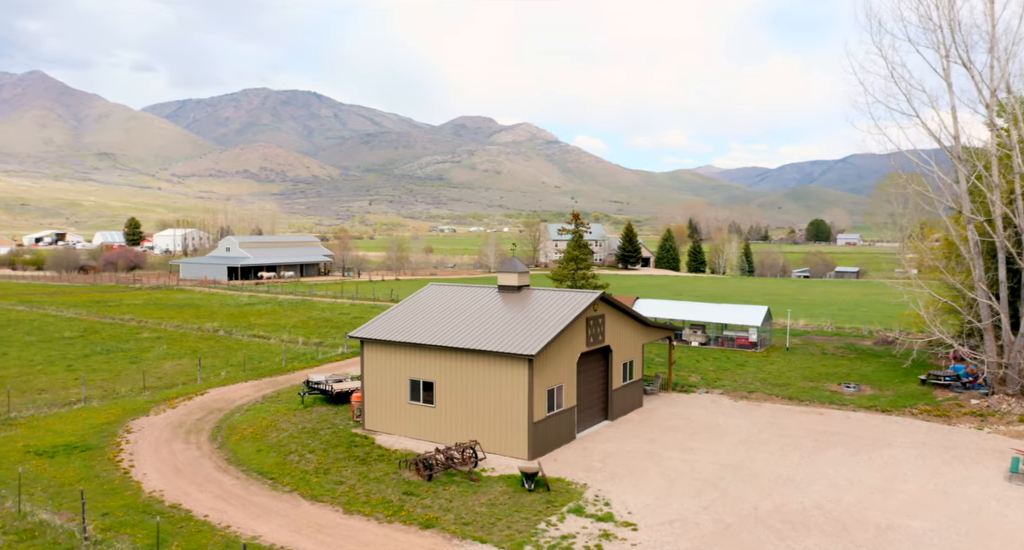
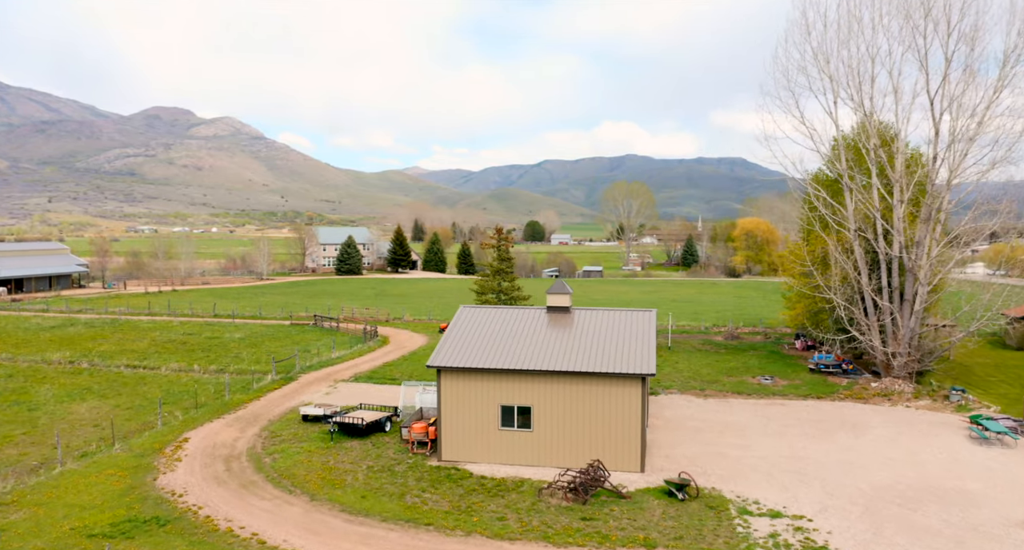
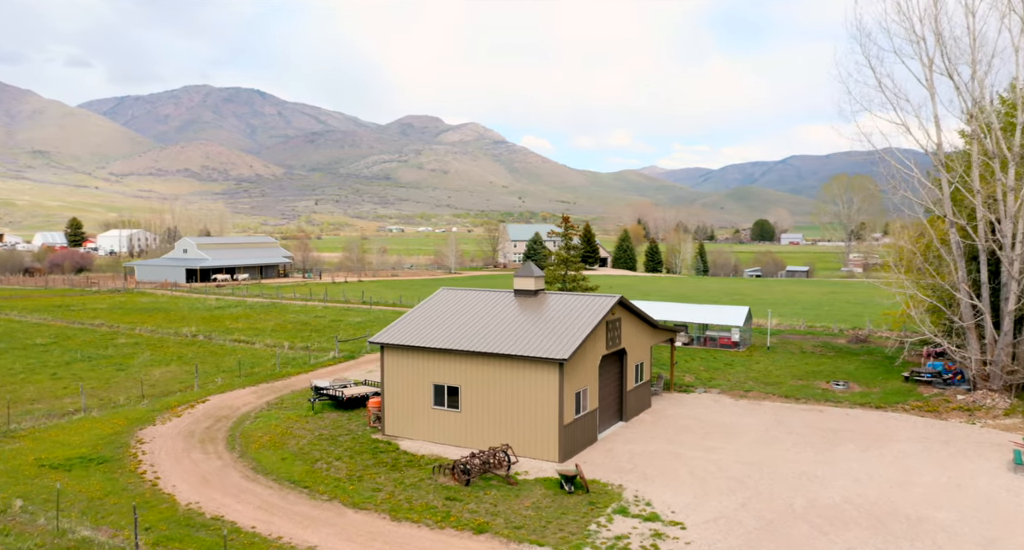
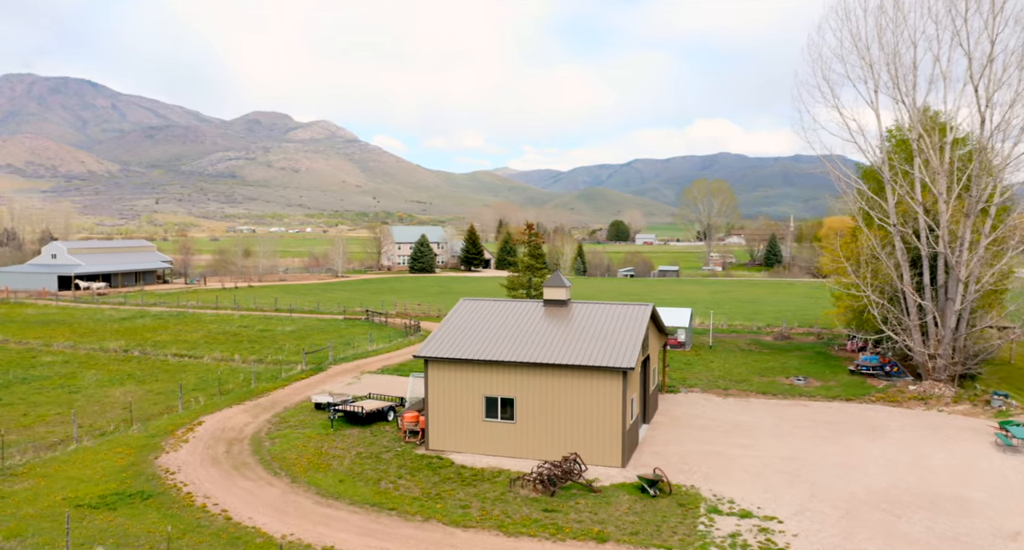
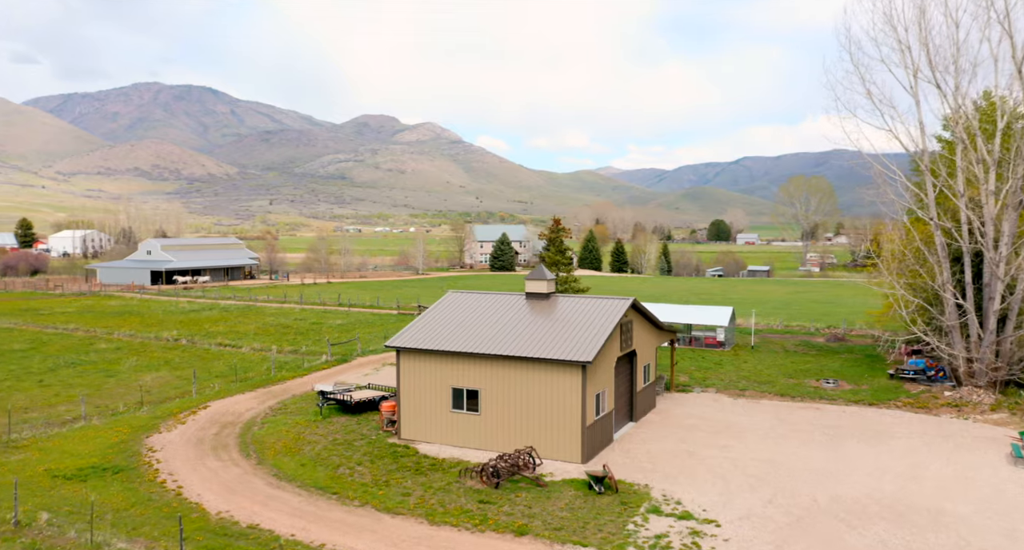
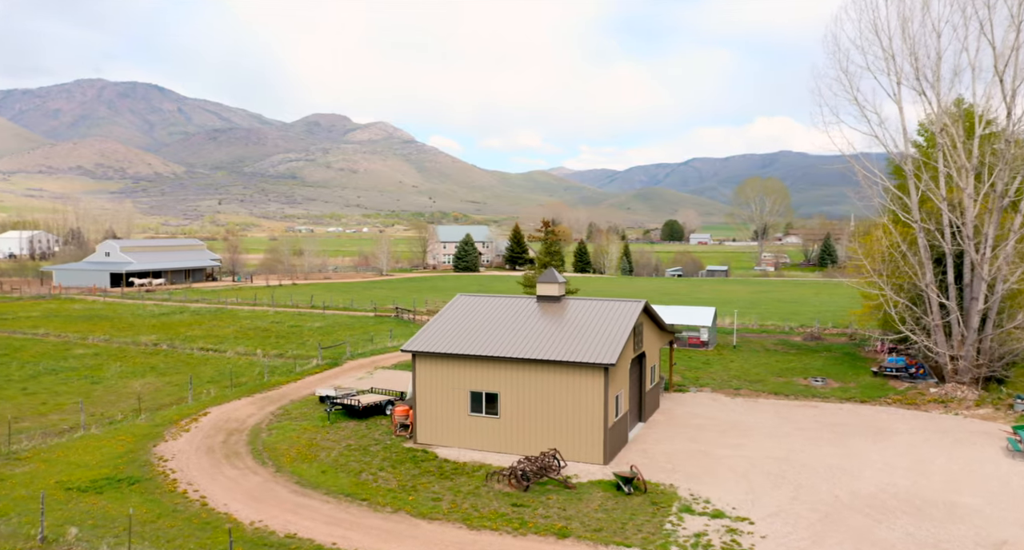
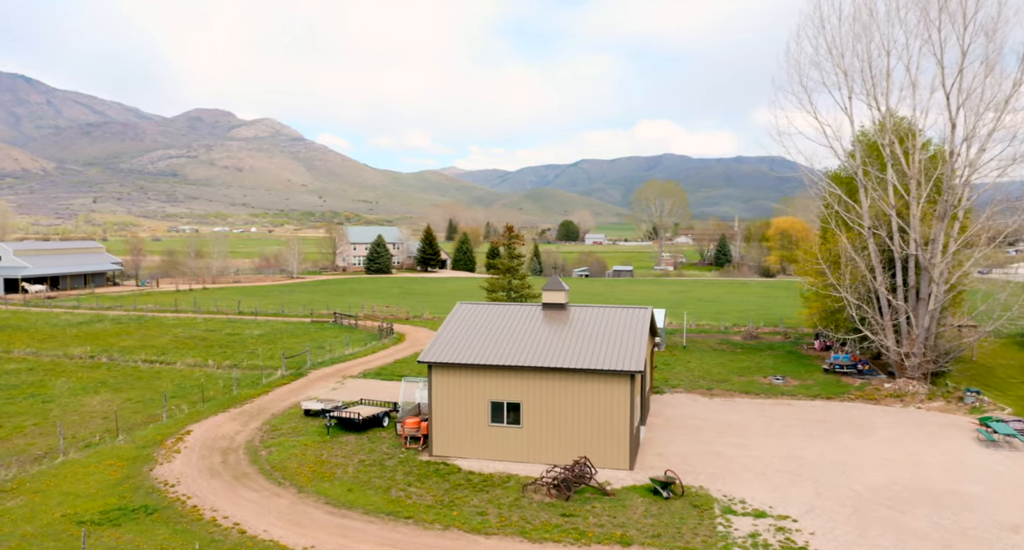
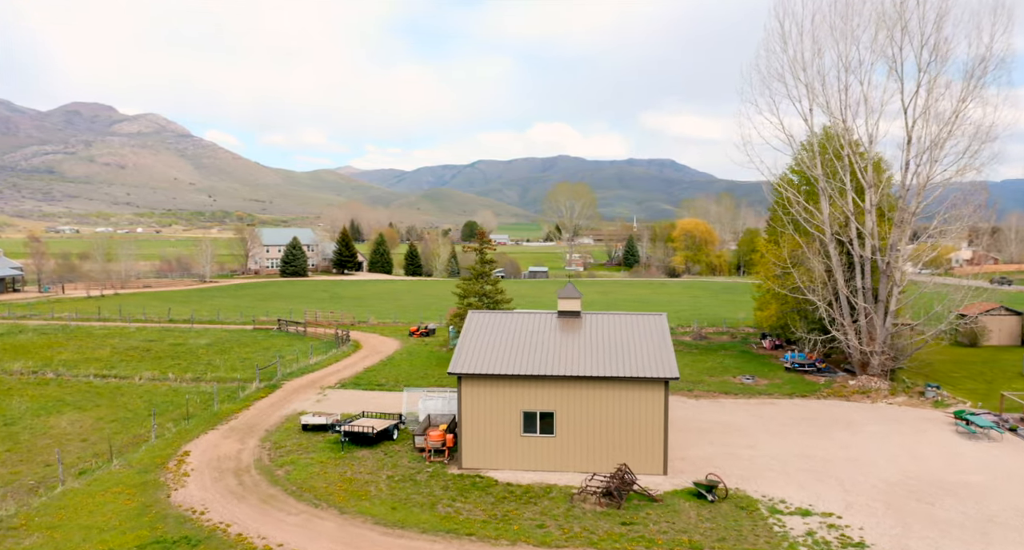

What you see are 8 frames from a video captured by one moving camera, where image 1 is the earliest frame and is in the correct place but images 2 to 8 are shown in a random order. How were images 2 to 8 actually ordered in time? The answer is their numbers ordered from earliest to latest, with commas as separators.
3, 5, 6, 4, 7, 2, 8
